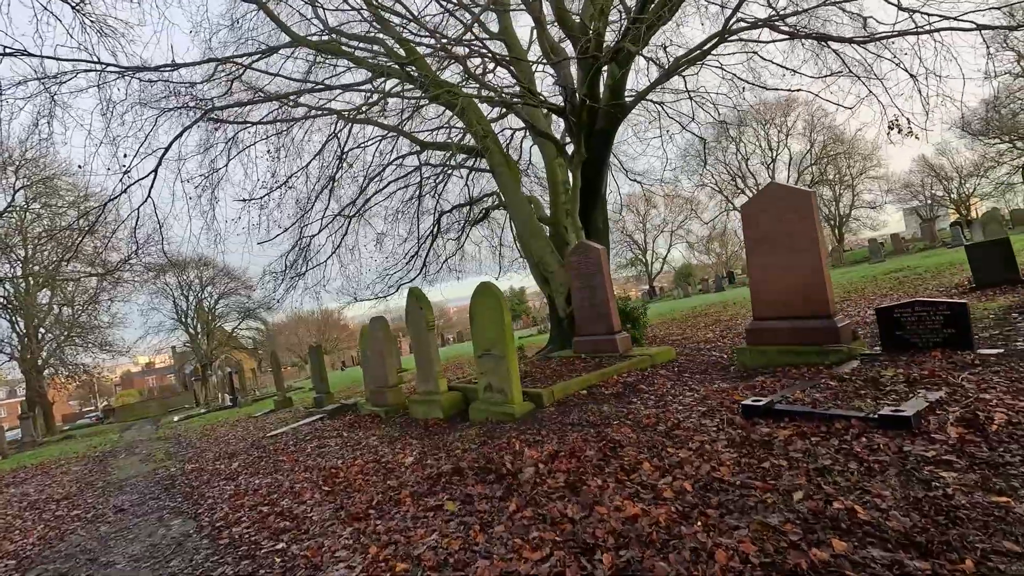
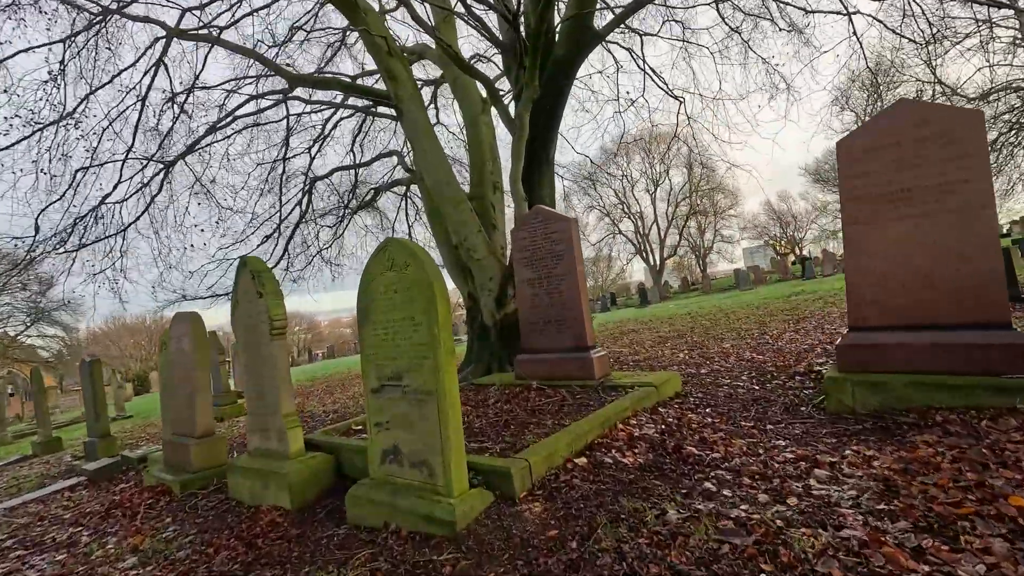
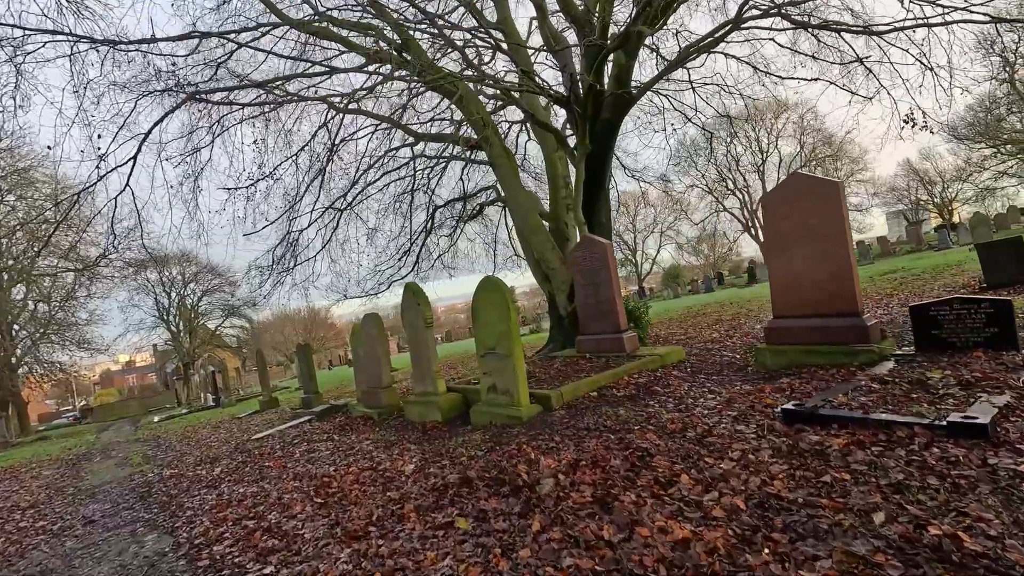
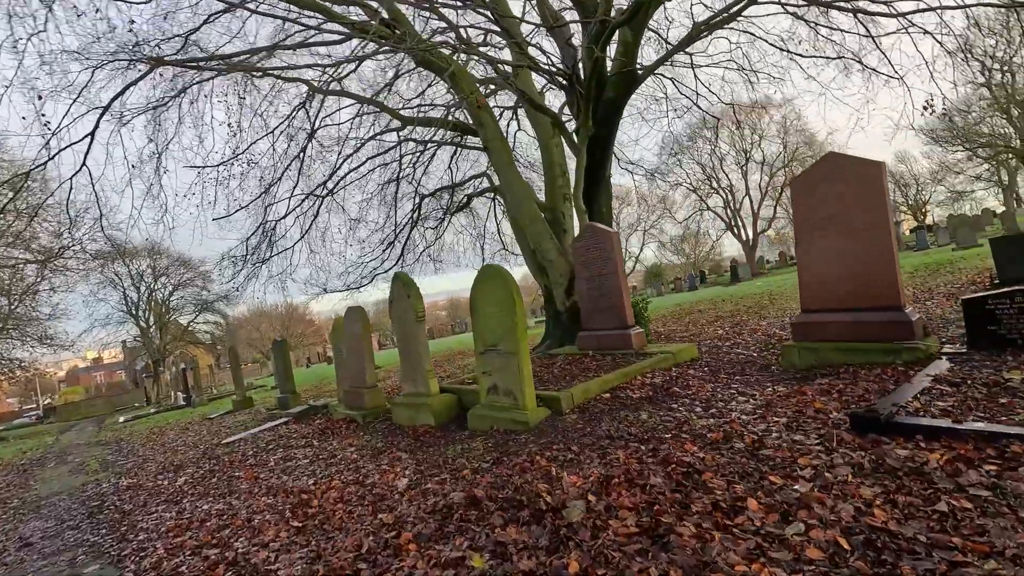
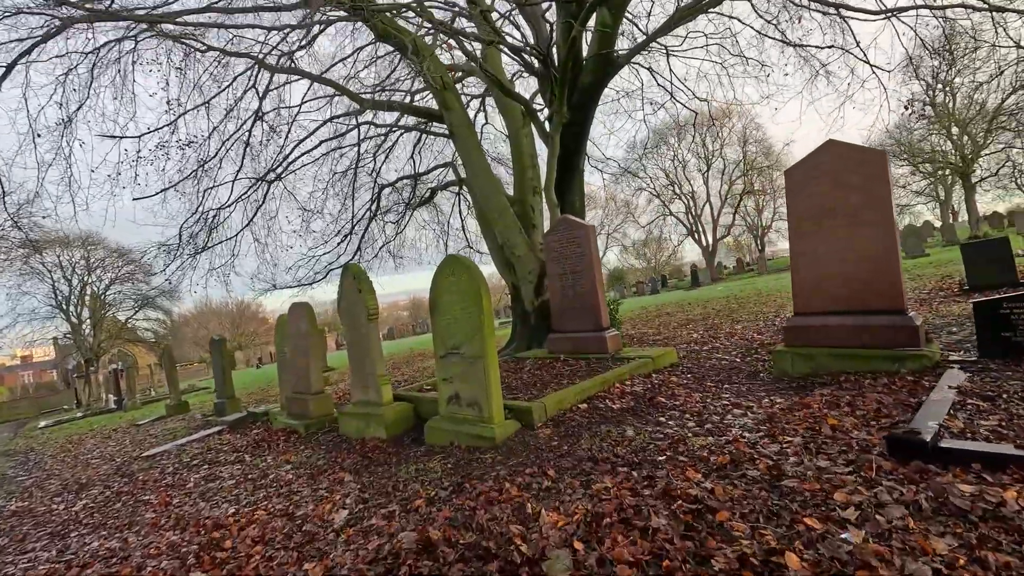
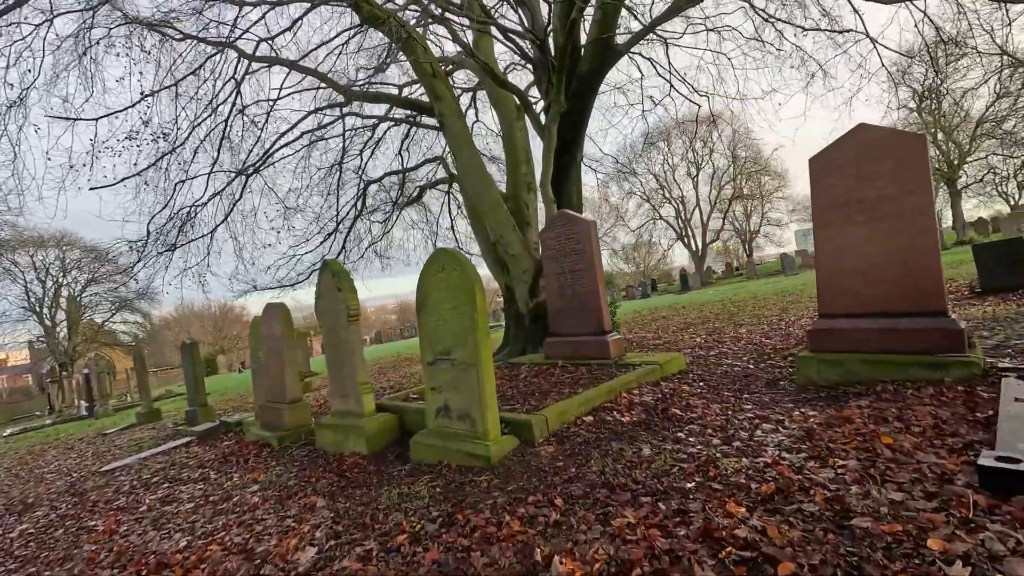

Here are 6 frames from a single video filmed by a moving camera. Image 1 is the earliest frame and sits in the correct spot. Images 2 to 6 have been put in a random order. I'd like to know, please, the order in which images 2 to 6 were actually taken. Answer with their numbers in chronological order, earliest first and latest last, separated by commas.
3, 4, 5, 6, 2
